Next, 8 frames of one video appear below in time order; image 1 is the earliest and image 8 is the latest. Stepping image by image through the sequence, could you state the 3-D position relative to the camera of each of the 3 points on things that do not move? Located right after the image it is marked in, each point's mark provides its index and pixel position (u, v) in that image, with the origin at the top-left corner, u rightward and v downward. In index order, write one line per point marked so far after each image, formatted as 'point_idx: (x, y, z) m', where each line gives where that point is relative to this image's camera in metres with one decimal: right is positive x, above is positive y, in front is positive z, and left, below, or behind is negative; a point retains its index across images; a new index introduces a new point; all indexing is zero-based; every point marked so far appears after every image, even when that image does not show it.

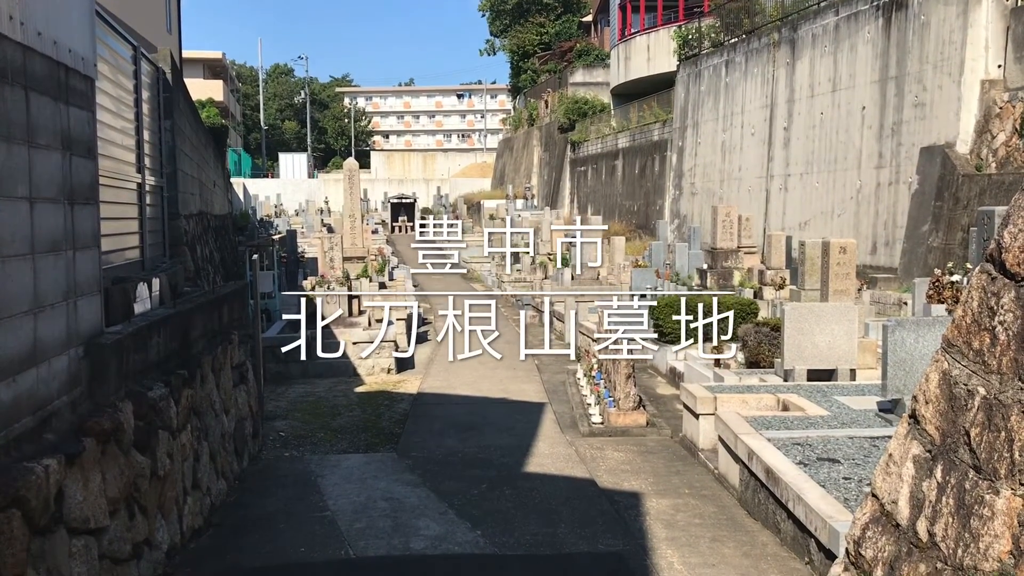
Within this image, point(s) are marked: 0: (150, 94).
0: (-2.8, +1.5, +7.4) m
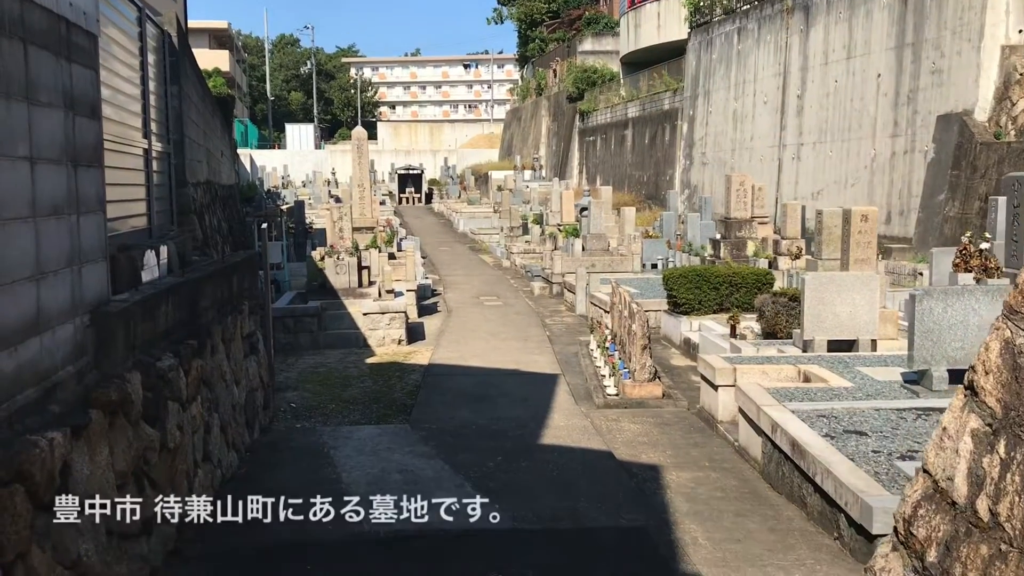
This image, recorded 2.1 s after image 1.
0: (-2.7, +1.7, +7.2) m
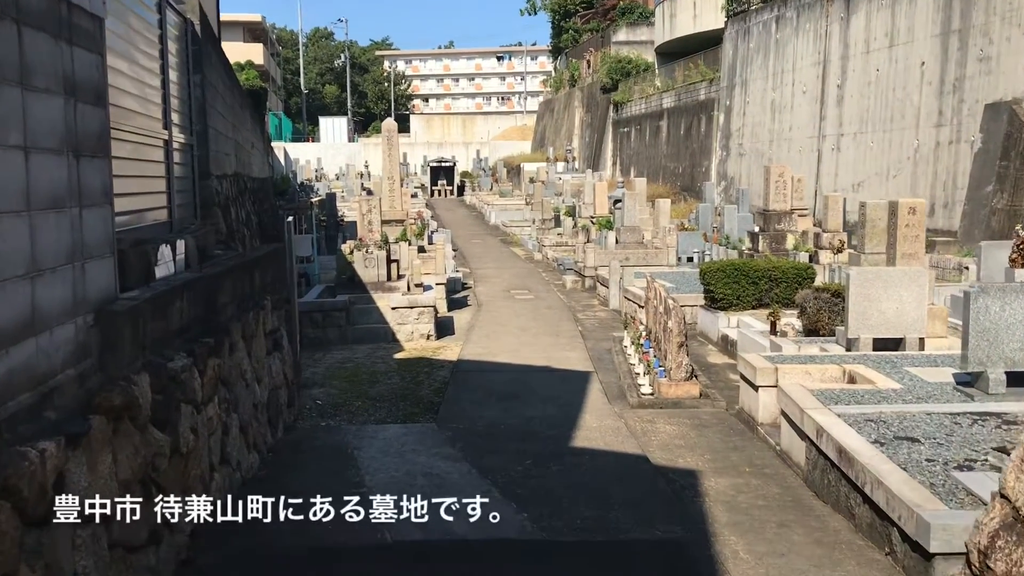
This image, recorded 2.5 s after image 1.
0: (-2.4, +1.8, +7.1) m
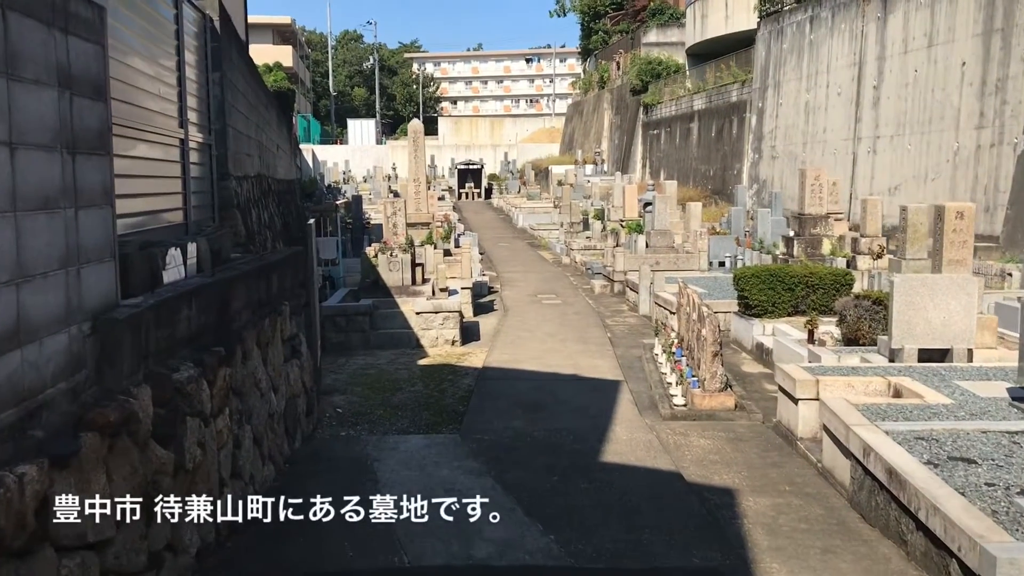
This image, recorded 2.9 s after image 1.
0: (-2.2, +1.8, +6.9) m
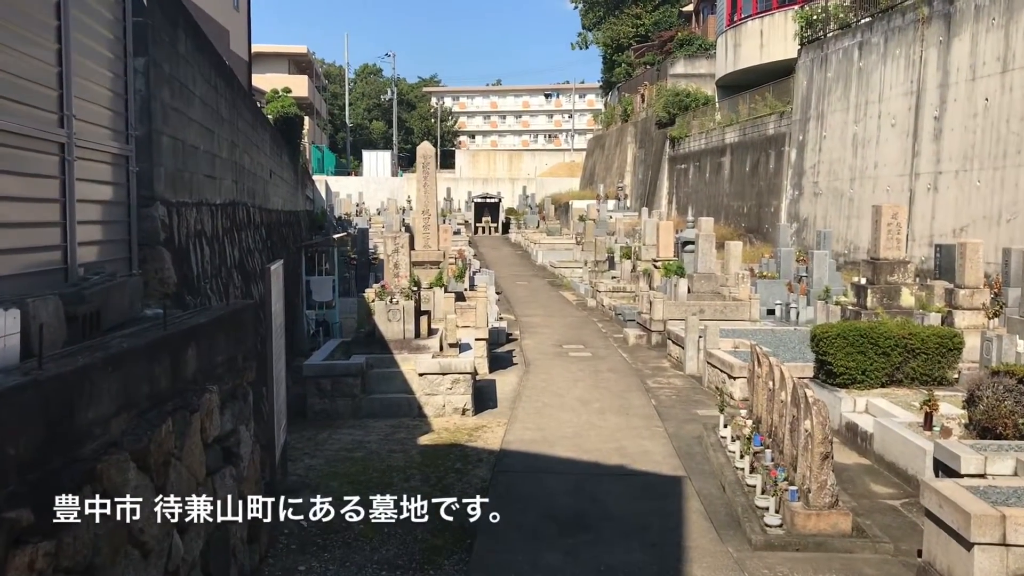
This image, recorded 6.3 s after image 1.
0: (-2.0, +1.4, +4.9) m
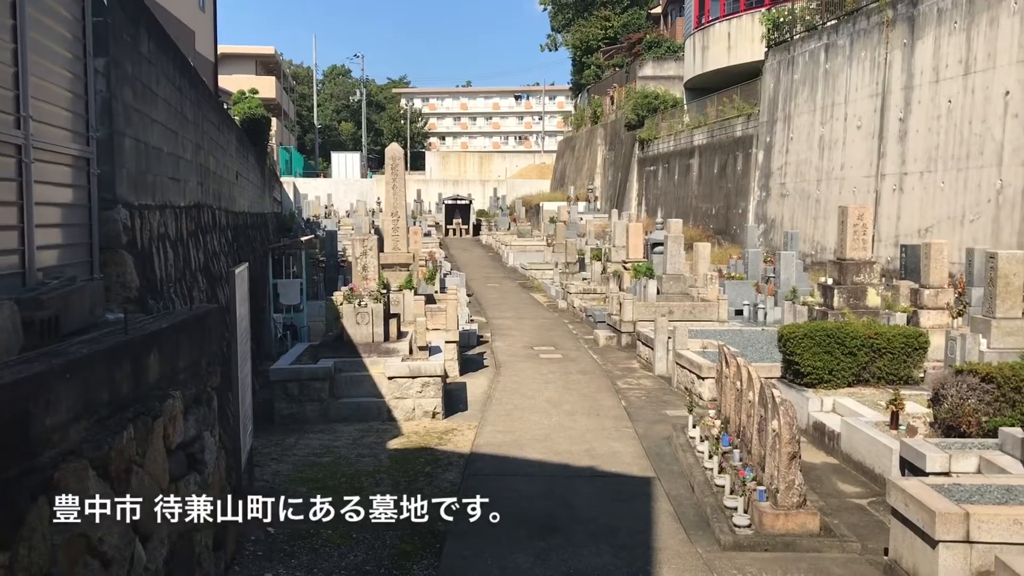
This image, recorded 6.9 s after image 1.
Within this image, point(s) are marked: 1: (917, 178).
0: (-2.2, +1.4, +4.8) m
1: (+6.7, +1.8, +15.5) m
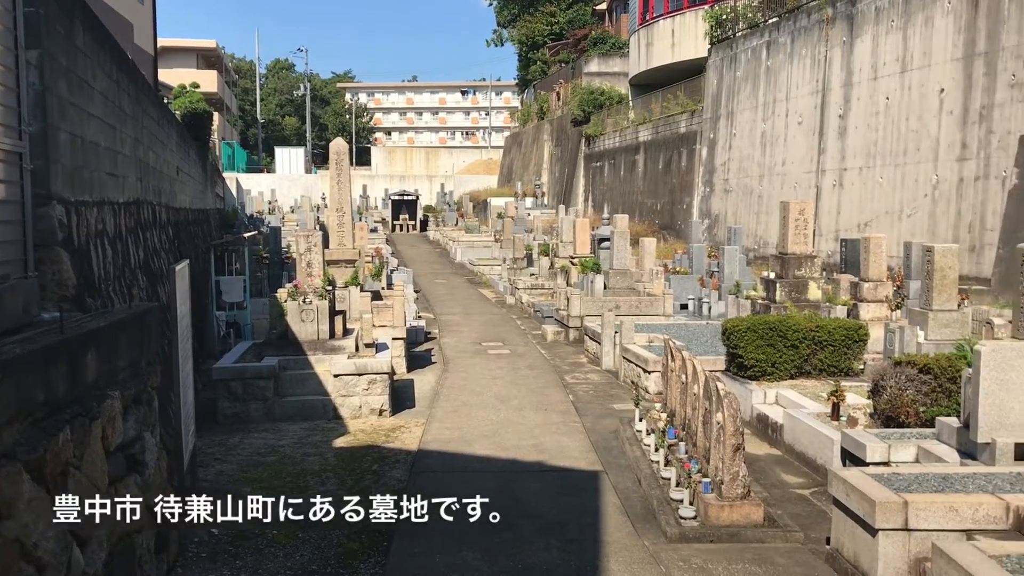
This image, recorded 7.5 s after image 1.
0: (-2.5, +1.4, +4.7) m
1: (+5.8, +1.9, +15.8) m
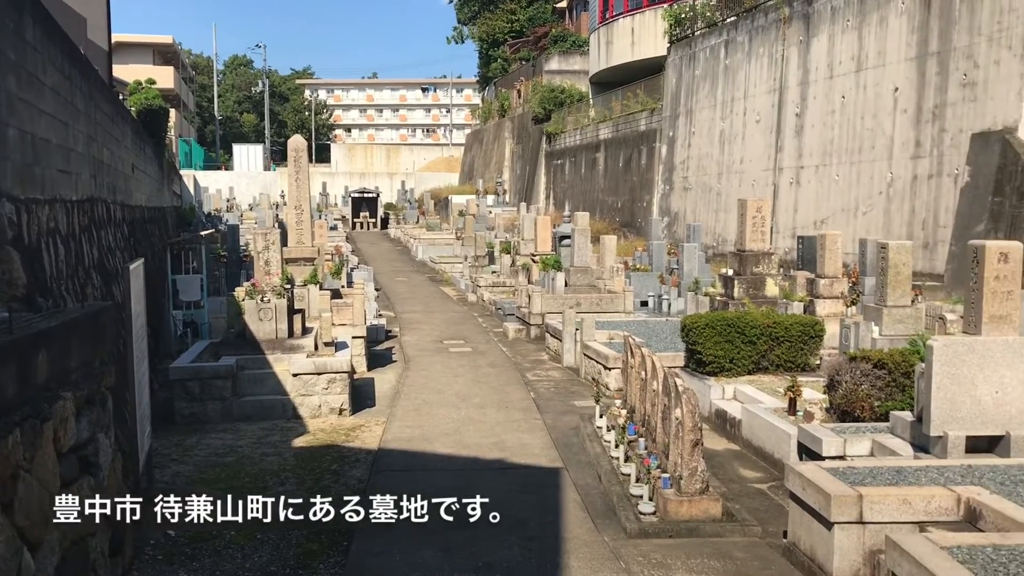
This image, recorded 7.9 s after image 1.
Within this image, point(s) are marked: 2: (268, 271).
0: (-2.7, +1.4, +4.5) m
1: (+5.1, +2.0, +16.0) m
2: (-3.1, +0.2, +12.0) m
